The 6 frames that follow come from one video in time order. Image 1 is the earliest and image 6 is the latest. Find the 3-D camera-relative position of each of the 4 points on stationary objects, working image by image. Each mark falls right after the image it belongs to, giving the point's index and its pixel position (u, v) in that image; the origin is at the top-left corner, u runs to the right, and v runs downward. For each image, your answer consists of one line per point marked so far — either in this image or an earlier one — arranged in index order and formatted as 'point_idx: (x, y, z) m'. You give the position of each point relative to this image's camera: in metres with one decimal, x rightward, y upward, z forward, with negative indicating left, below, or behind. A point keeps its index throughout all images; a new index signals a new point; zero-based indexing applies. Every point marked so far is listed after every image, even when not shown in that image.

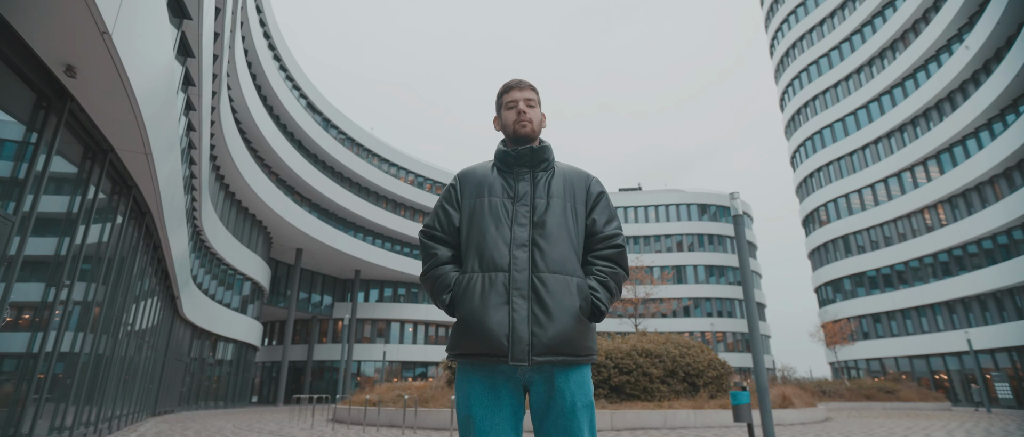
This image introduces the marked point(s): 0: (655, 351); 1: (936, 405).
0: (+3.1, -2.9, +11.5) m
1: (+14.5, -6.4, +18.0) m
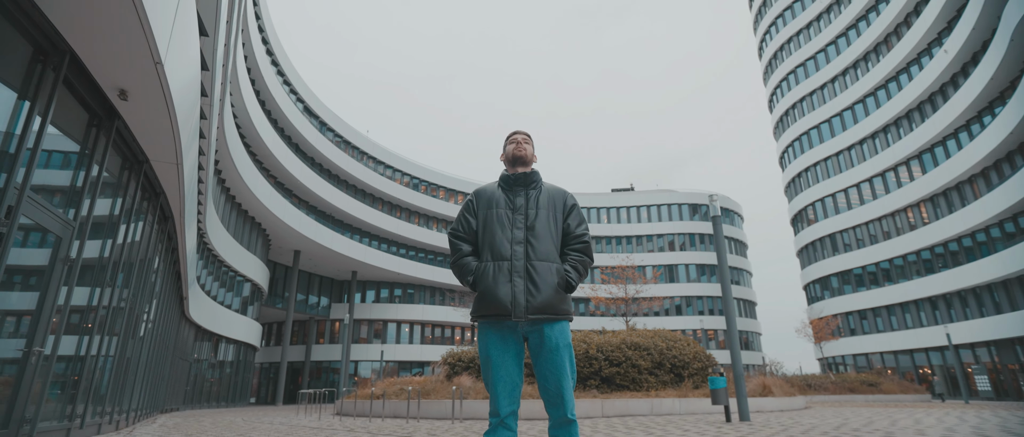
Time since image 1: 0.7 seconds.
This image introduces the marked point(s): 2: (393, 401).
0: (+3.0, -2.9, +12.1) m
1: (+14.4, -6.4, +18.7) m
2: (-2.4, -3.8, +10.9) m
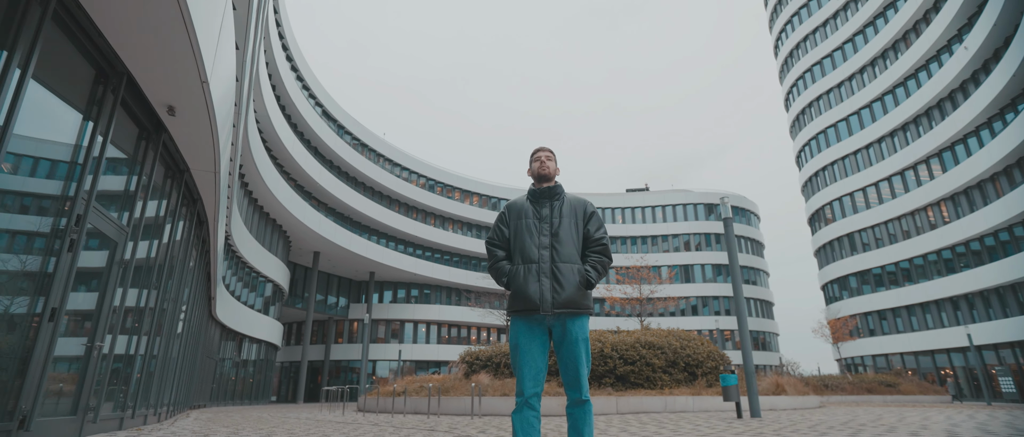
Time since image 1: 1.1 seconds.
0: (+3.4, -2.9, +12.3) m
1: (+15.0, -6.4, +18.6) m
2: (-2.1, -3.8, +11.2) m
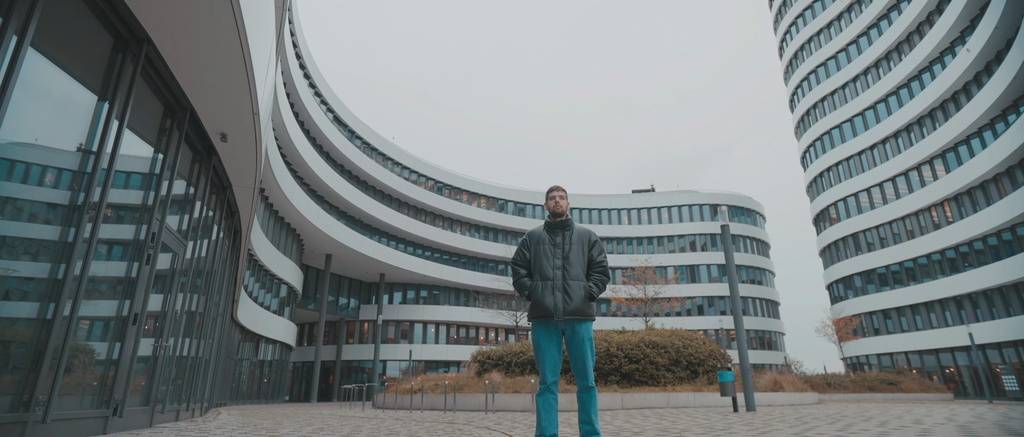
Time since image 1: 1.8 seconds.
0: (+3.6, -3.0, +12.8) m
1: (+15.3, -6.4, +19.0) m
2: (-1.9, -4.0, +11.8) m
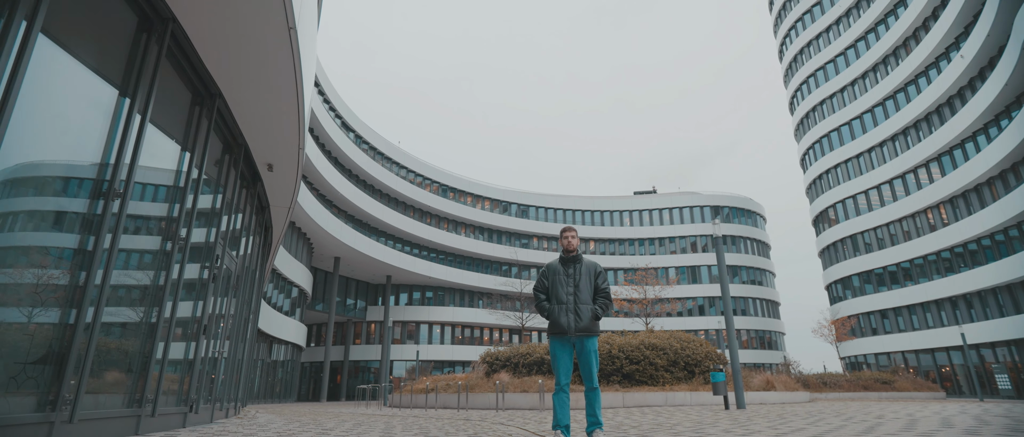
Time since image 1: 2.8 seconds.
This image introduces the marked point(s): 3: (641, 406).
0: (+3.8, -3.2, +13.4) m
1: (+15.5, -6.6, +19.6) m
2: (-1.7, -4.2, +12.5) m
3: (+2.9, -4.2, +11.6) m
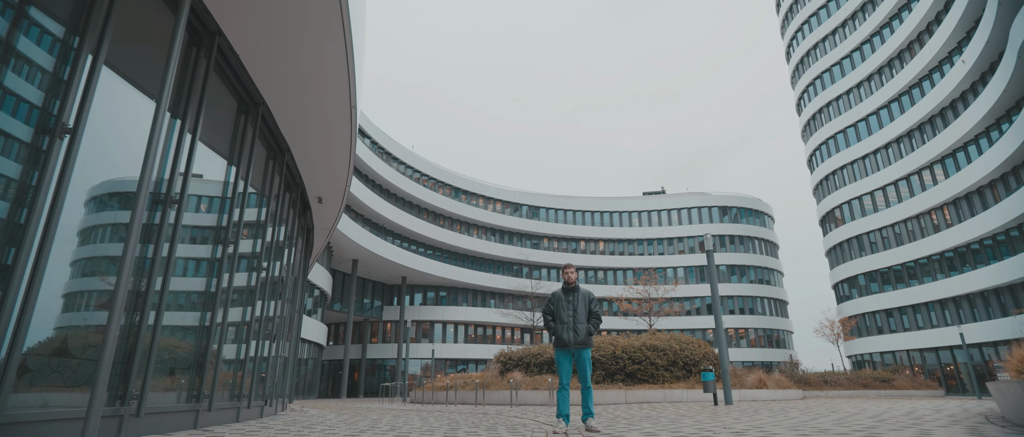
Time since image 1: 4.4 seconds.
0: (+4.1, -3.5, +14.4) m
1: (+16.0, -6.7, +20.3) m
2: (-1.4, -4.5, +13.5) m
3: (+3.2, -4.4, +12.6) m
